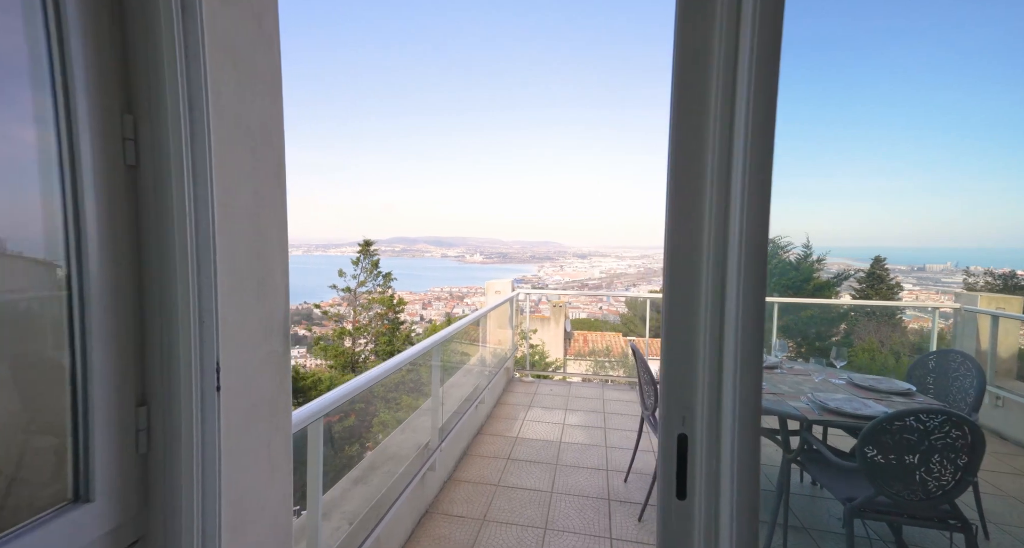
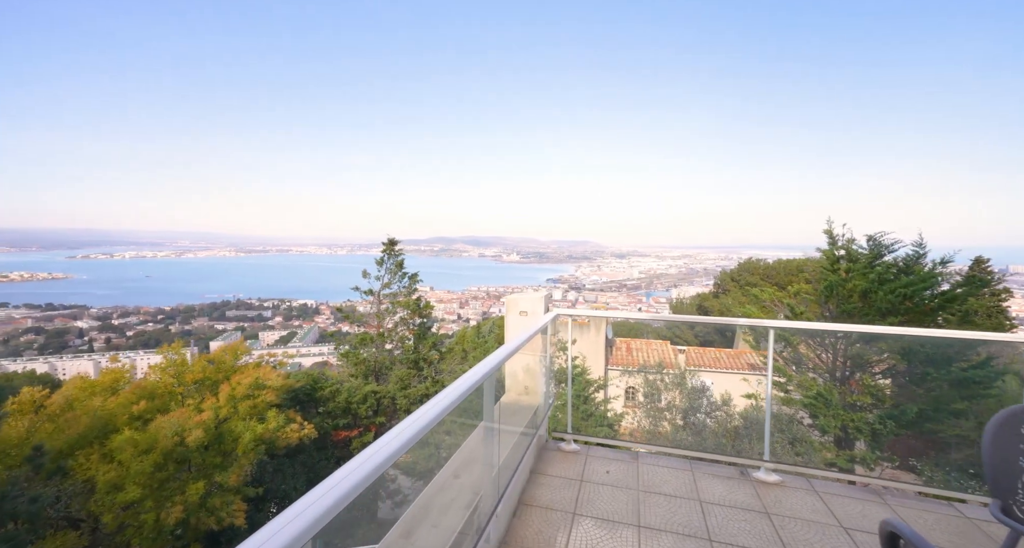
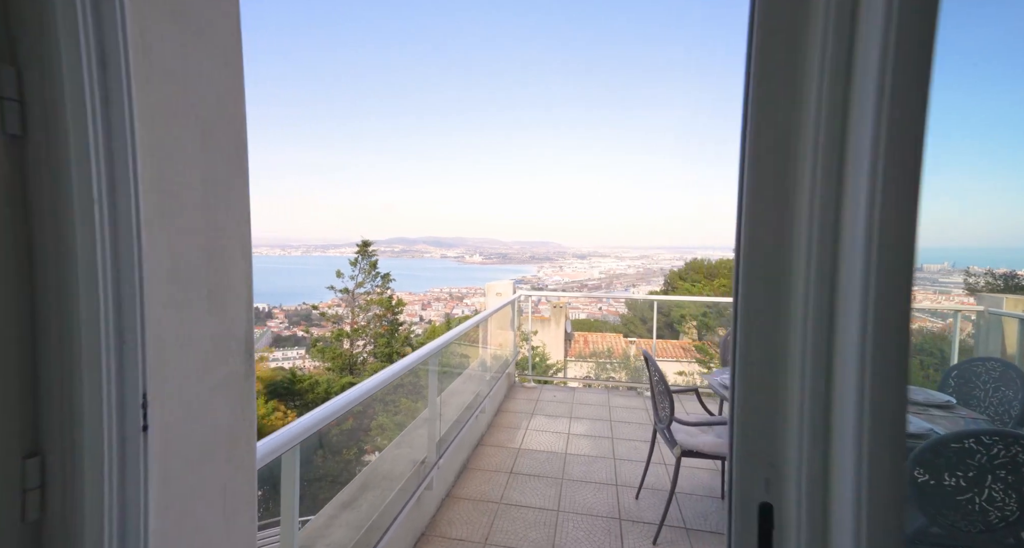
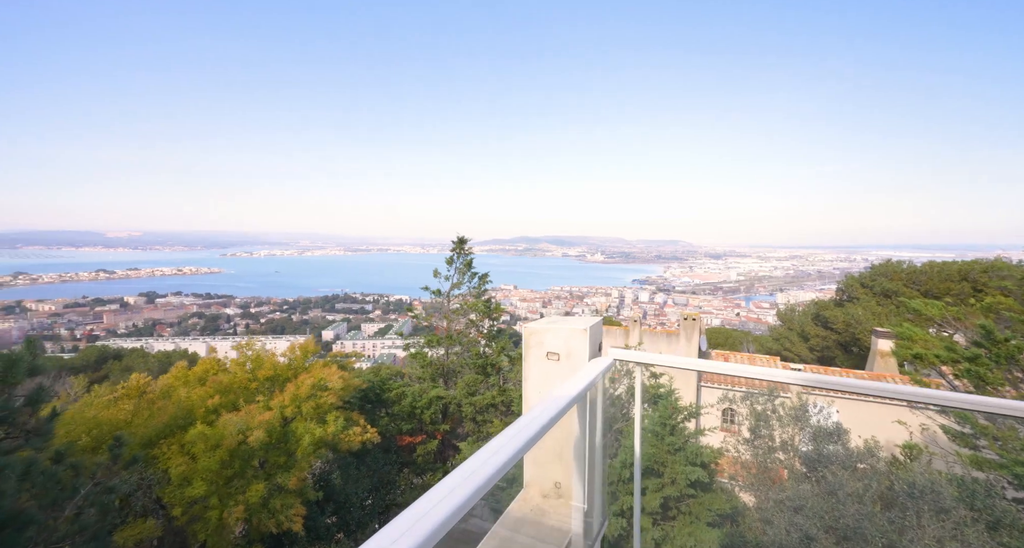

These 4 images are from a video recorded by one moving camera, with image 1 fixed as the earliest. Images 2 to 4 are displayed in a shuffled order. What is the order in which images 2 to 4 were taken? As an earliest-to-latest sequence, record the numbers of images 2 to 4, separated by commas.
3, 2, 4
